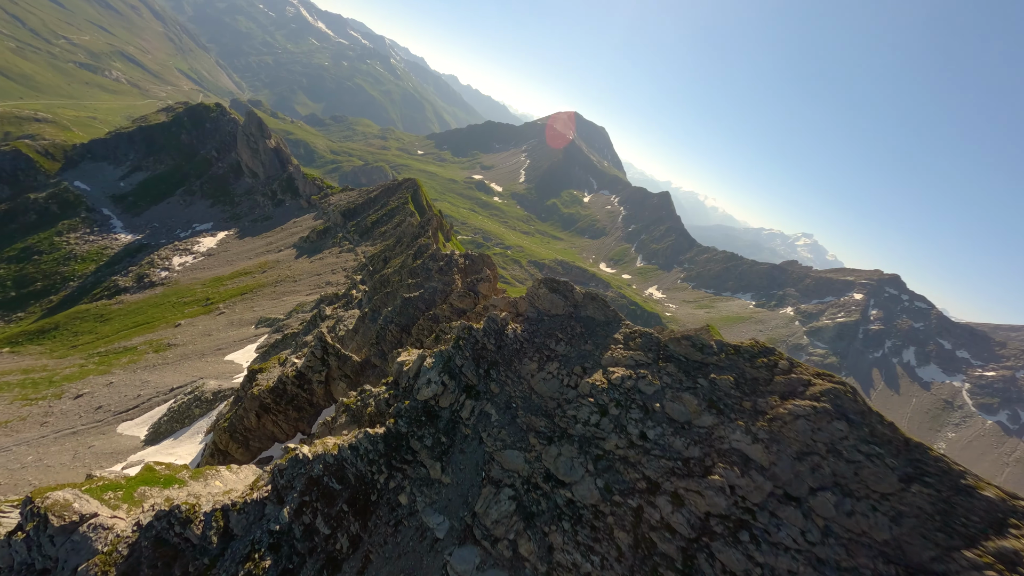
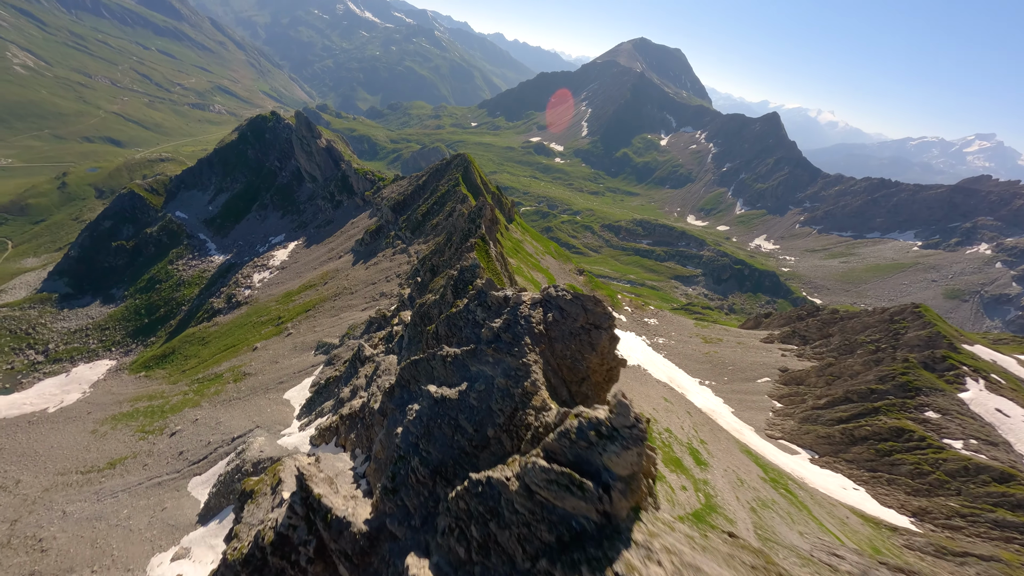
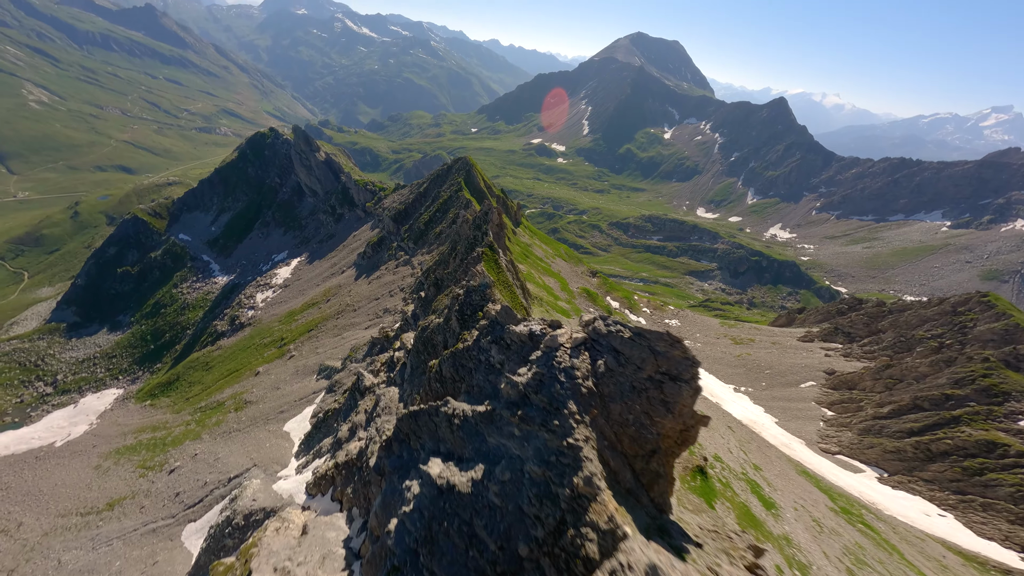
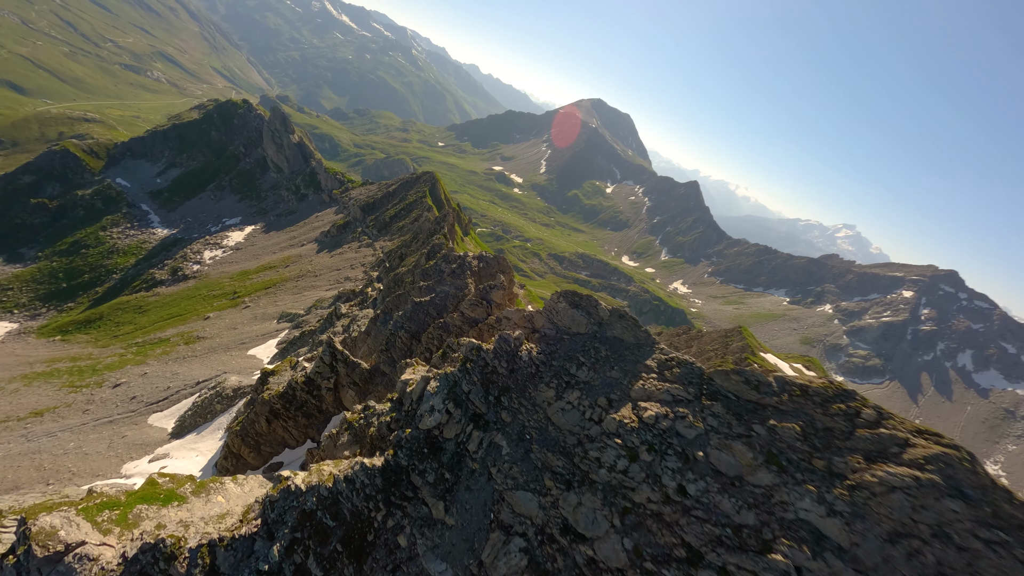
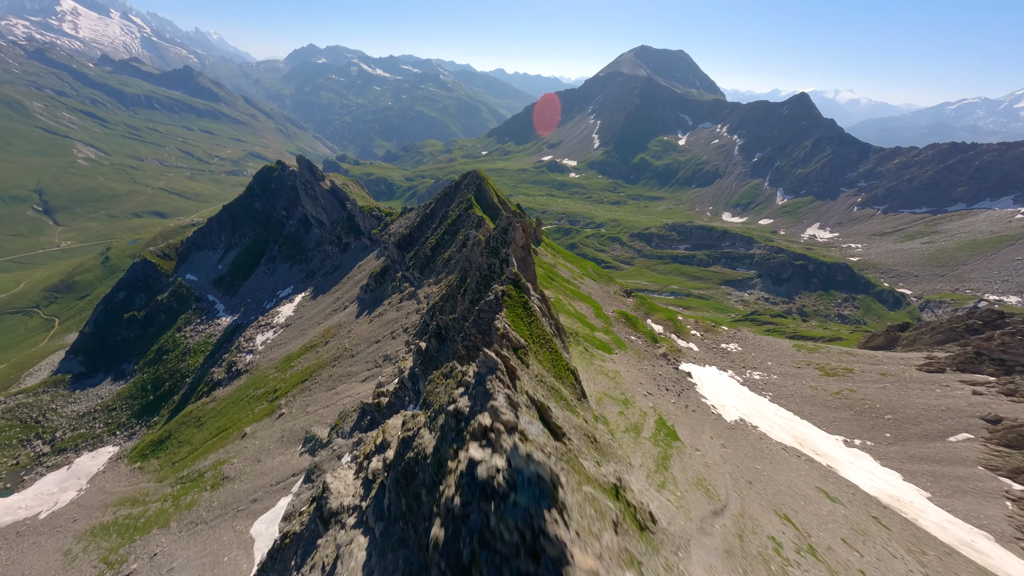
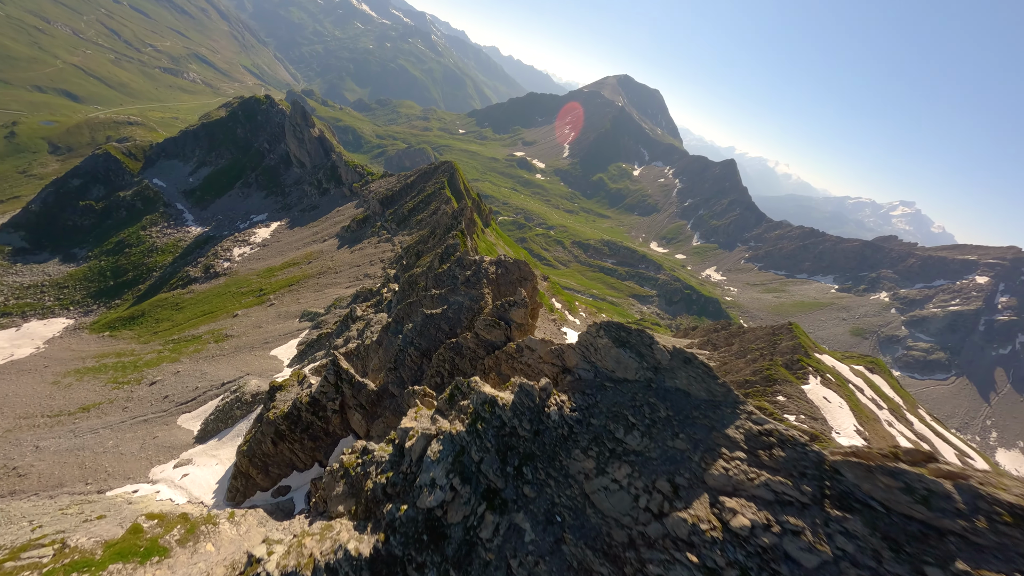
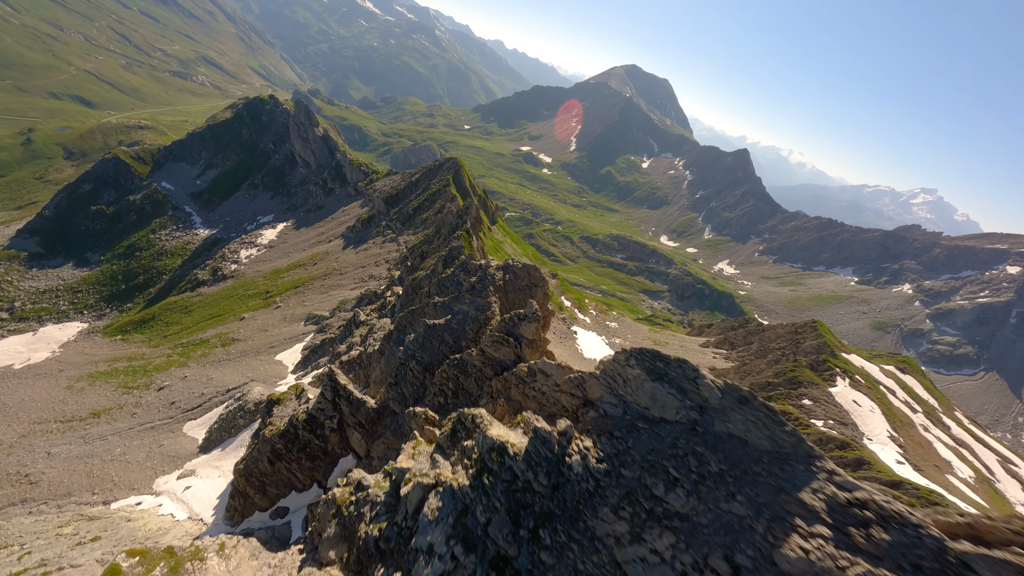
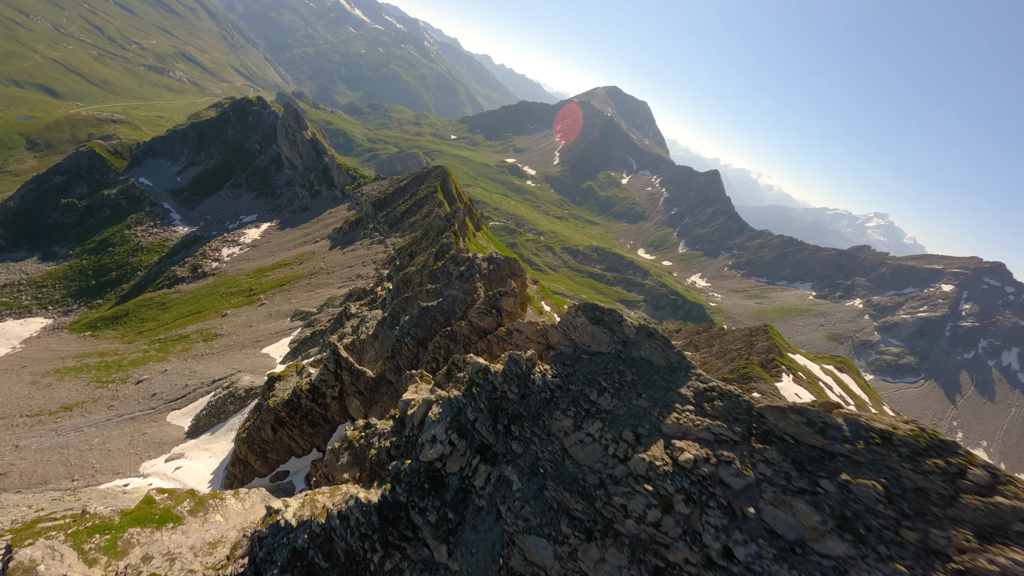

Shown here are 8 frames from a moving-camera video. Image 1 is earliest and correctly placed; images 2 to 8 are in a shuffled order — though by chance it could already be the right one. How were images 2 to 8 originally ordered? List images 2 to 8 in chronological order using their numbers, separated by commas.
4, 8, 6, 7, 2, 3, 5
